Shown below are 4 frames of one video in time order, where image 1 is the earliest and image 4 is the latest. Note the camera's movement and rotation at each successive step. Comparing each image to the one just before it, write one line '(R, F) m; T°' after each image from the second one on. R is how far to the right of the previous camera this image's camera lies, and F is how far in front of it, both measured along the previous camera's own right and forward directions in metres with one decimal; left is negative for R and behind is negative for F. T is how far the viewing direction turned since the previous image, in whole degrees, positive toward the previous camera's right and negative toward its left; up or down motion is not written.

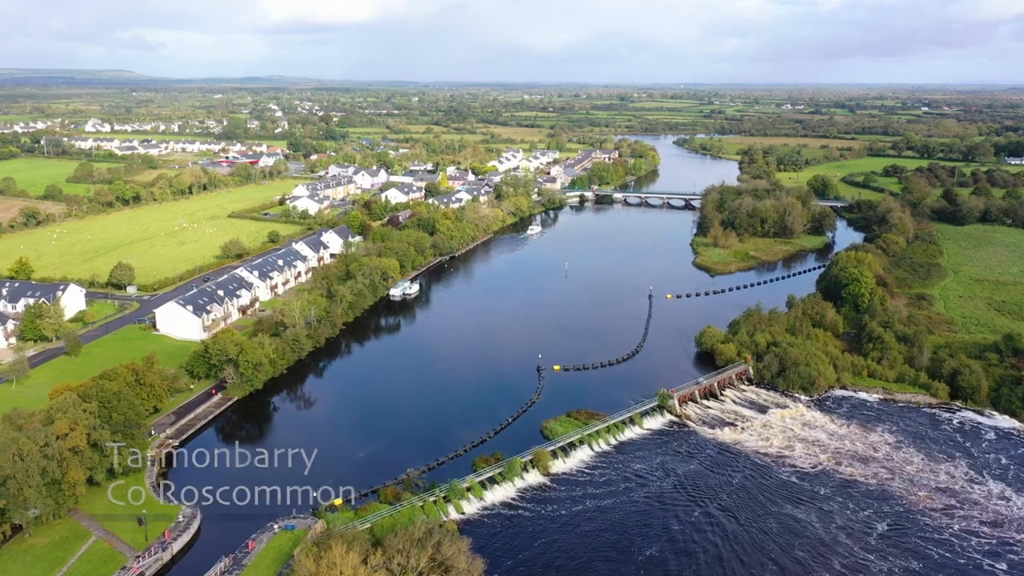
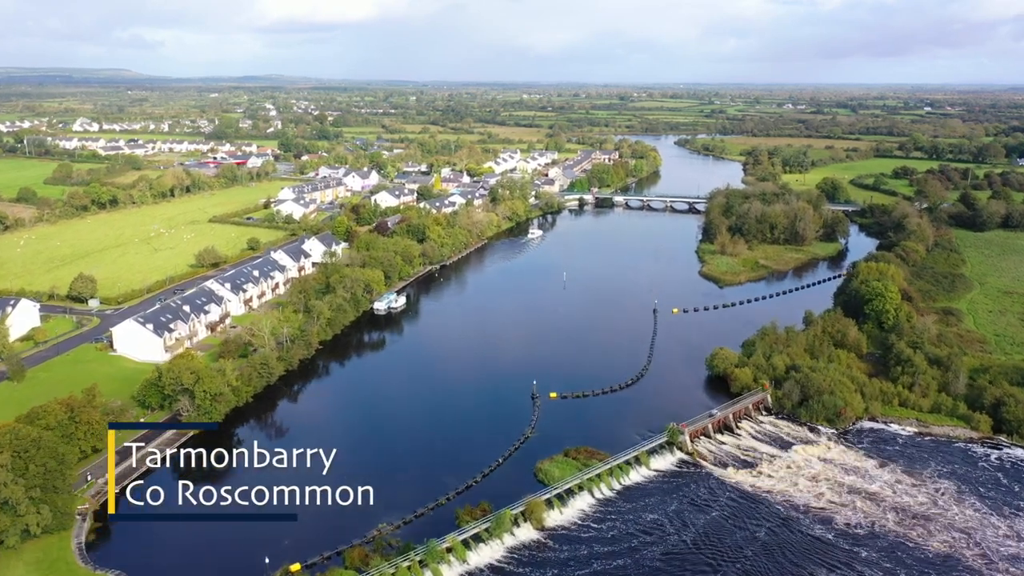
(+0.2, +2.2) m; 0°
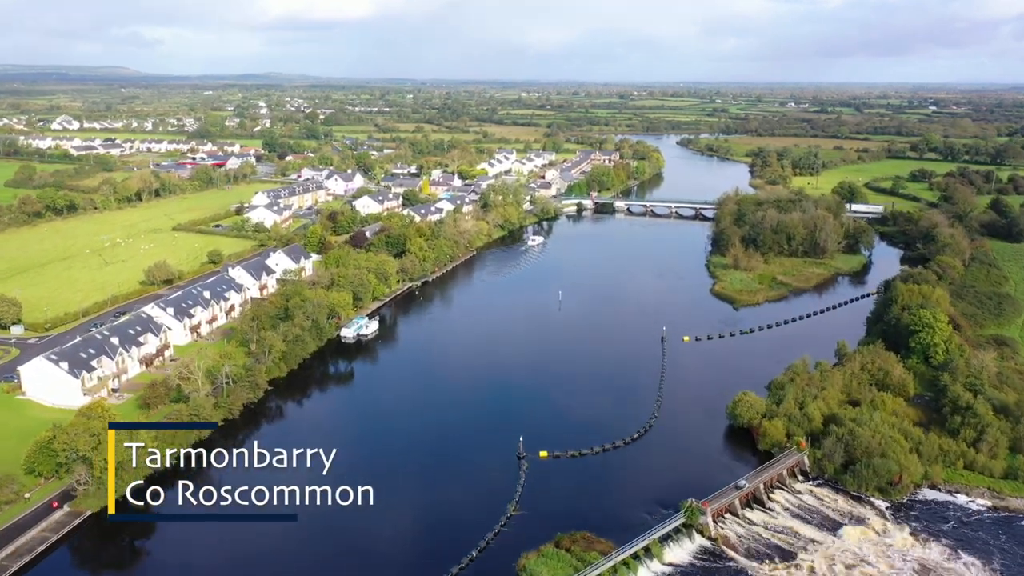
(+0.3, +3.5) m; 0°
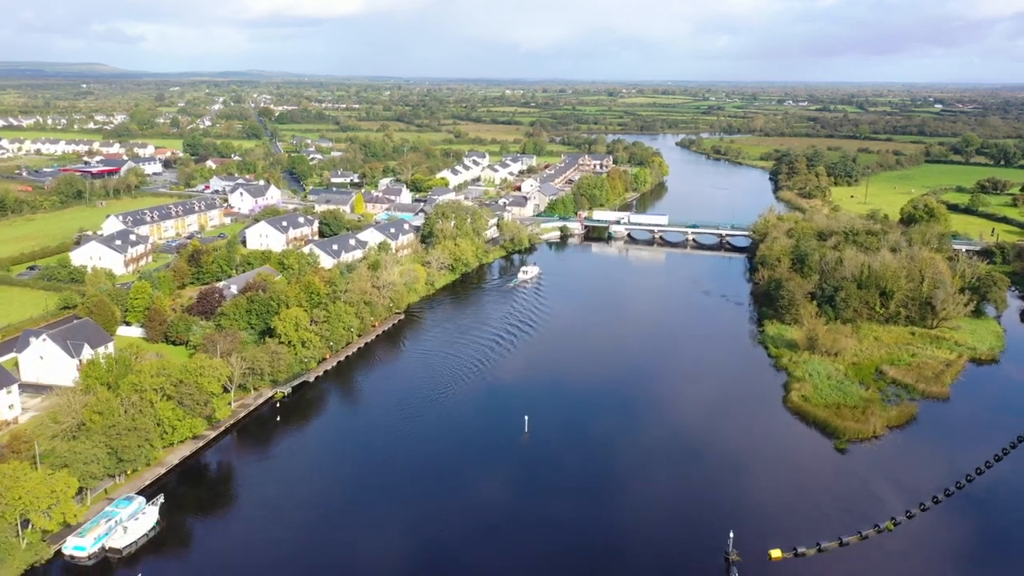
(+1.1, +12.1) m; +1°
